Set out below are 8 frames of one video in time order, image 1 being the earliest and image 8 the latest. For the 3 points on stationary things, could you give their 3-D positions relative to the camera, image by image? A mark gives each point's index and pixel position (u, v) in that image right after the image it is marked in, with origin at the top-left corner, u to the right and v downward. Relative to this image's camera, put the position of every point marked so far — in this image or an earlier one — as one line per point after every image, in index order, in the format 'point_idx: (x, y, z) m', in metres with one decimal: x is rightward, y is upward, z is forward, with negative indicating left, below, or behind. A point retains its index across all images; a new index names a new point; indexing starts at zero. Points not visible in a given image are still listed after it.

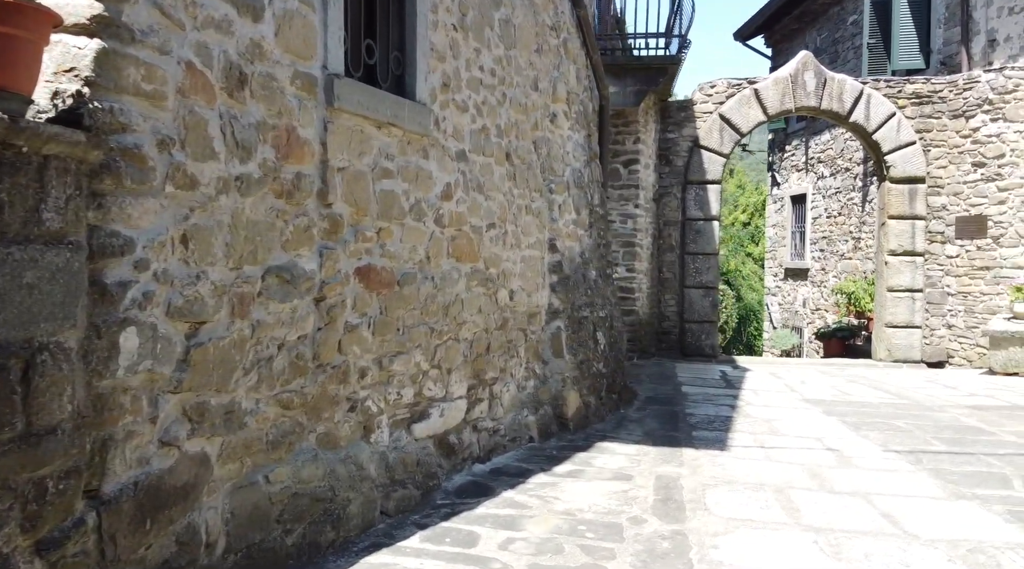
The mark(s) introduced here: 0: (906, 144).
0: (+4.4, +1.6, +8.7) m
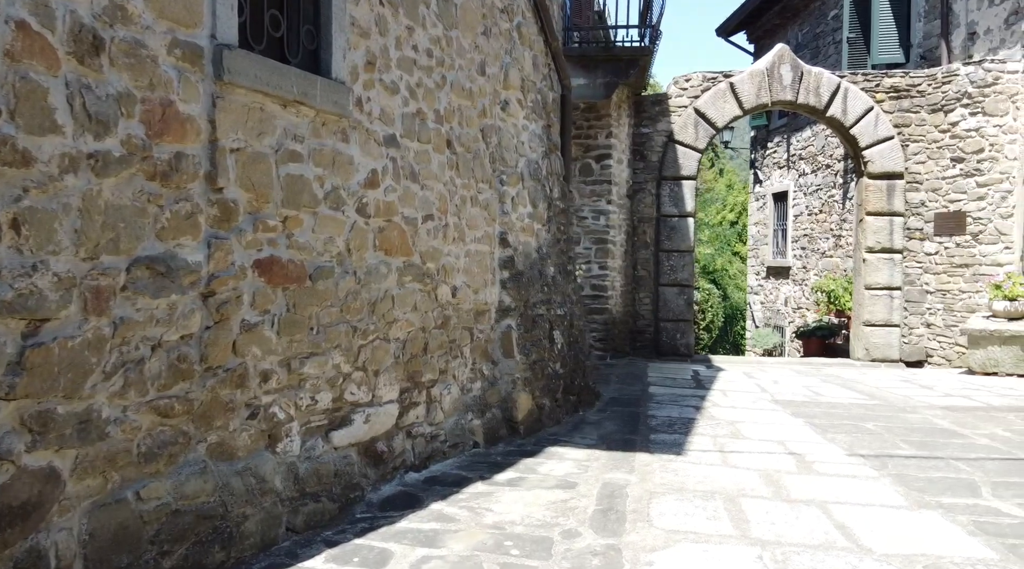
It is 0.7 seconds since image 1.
0: (+4.1, +1.6, +8.5) m
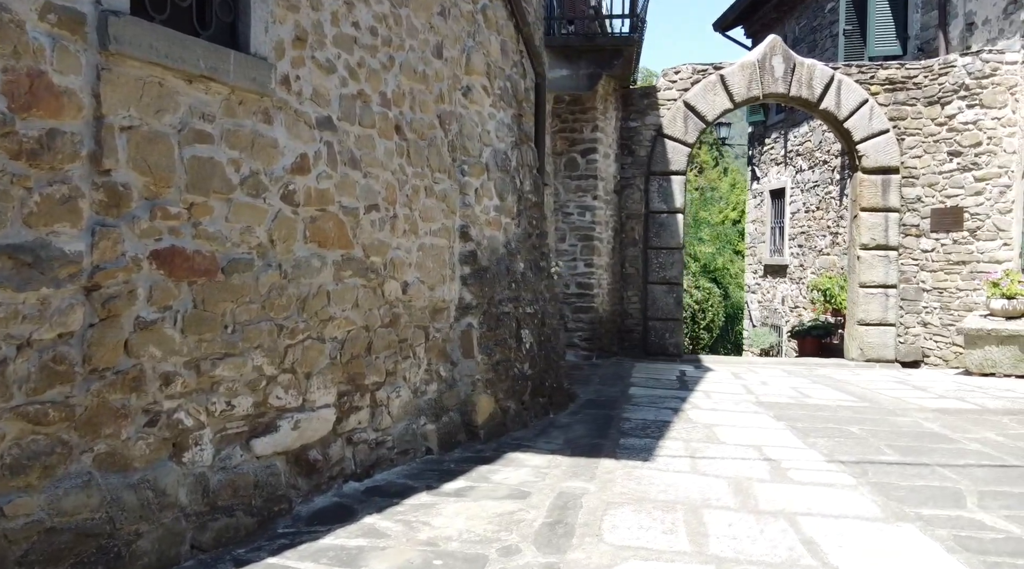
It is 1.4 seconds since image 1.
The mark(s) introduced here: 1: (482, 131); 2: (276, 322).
0: (+3.9, +1.6, +8.3) m
1: (-0.2, +0.8, +4.2) m
2: (-0.8, -0.1, +2.6) m
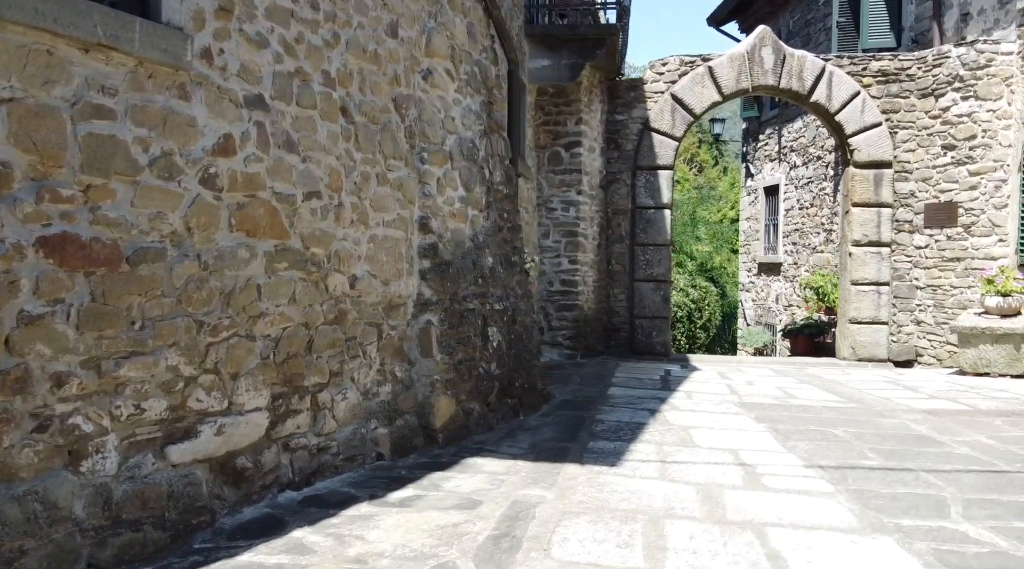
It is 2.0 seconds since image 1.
0: (+3.7, +1.7, +8.1) m
1: (-0.3, +0.9, +3.9) m
2: (-1.0, -0.1, +2.4) m
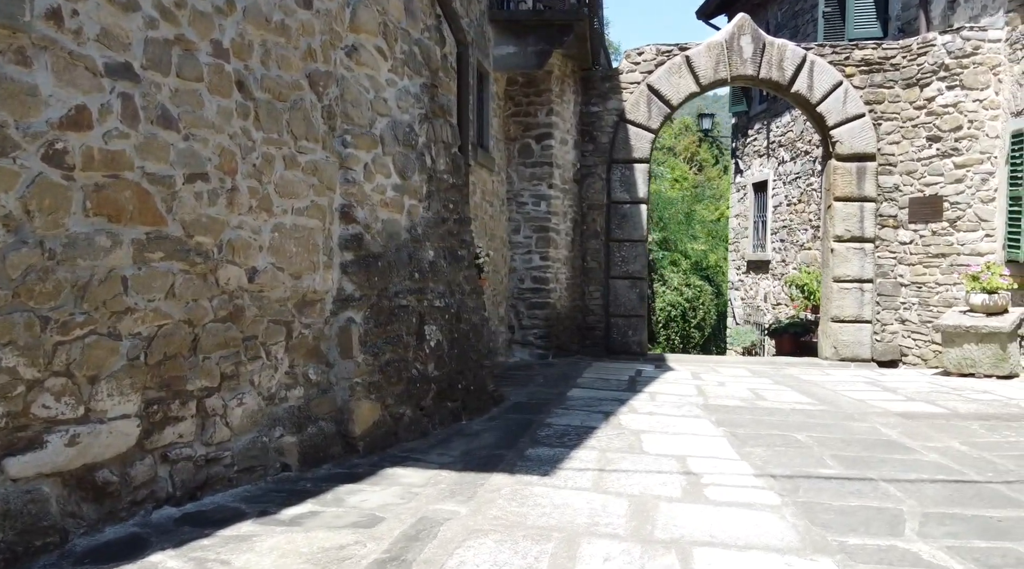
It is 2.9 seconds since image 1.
0: (+3.4, +1.7, +7.8) m
1: (-0.6, +0.9, +3.7) m
2: (-1.3, -0.1, +2.1) m
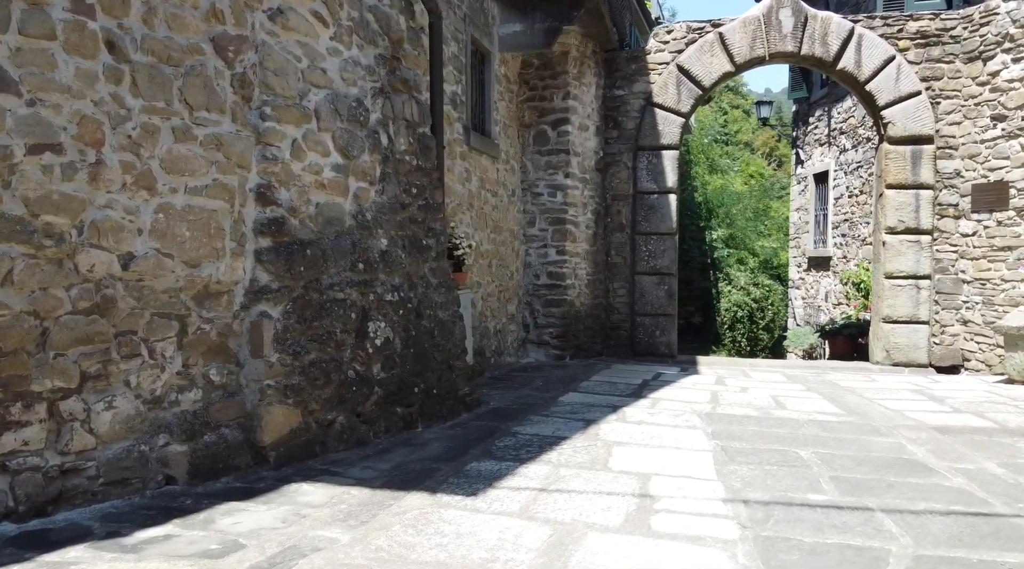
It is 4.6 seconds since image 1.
0: (+3.6, +1.7, +7.0) m
1: (-0.9, +0.9, +3.3) m
2: (-1.7, 0.0, +1.8) m
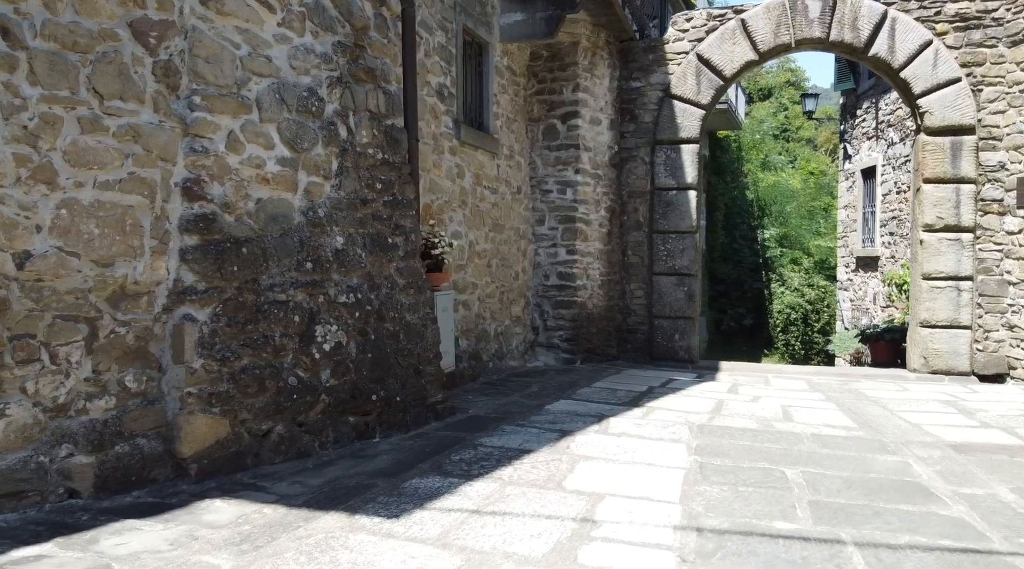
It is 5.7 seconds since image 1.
0: (+3.6, +1.7, +6.5) m
1: (-1.0, +0.9, +3.1) m
2: (-1.9, 0.0, +1.7) m
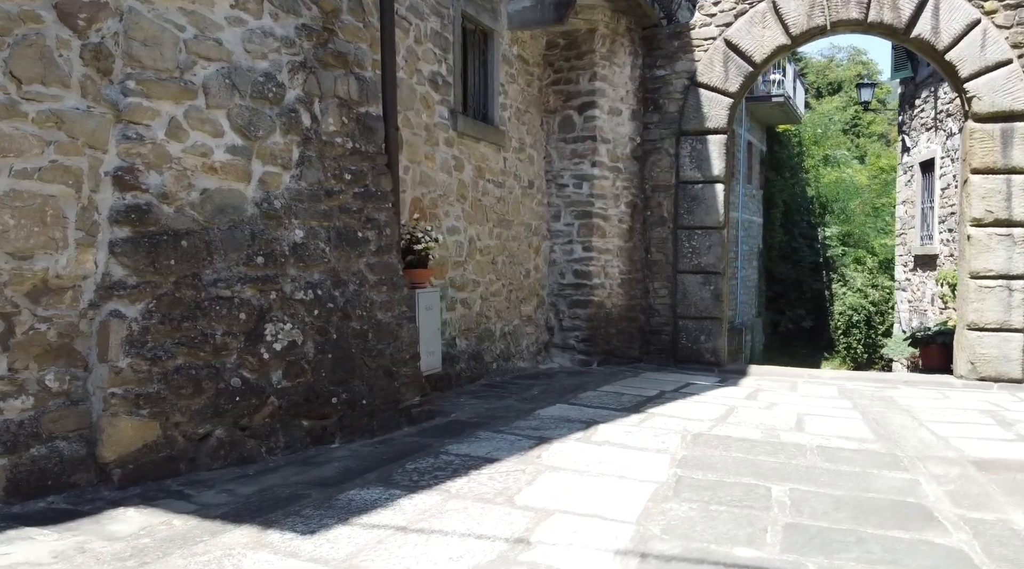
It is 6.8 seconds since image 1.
0: (+3.7, +1.7, +6.0) m
1: (-1.2, +0.9, +3.0) m
2: (-2.2, 0.0, +1.6) m
